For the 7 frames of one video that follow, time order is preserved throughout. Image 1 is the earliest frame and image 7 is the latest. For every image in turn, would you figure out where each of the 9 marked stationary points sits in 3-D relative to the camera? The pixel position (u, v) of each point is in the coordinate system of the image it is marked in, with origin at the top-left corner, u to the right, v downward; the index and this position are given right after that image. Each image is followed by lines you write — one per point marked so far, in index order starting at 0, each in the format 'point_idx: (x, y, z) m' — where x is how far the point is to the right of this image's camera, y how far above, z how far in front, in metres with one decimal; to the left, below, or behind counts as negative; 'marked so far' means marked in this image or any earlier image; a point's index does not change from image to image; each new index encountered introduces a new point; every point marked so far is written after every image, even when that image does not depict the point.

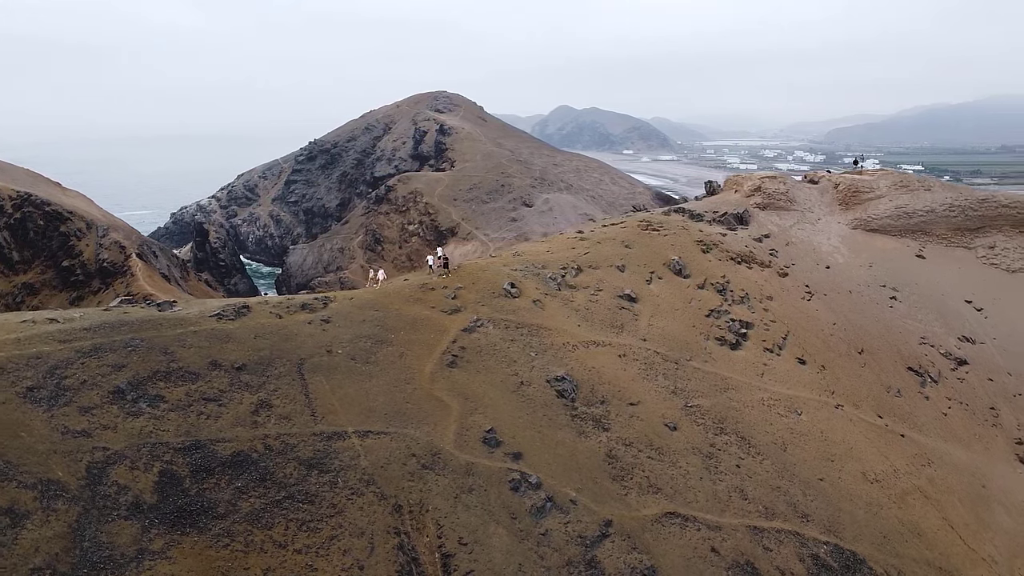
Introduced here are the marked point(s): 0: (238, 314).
0: (-6.8, -0.6, +16.0) m
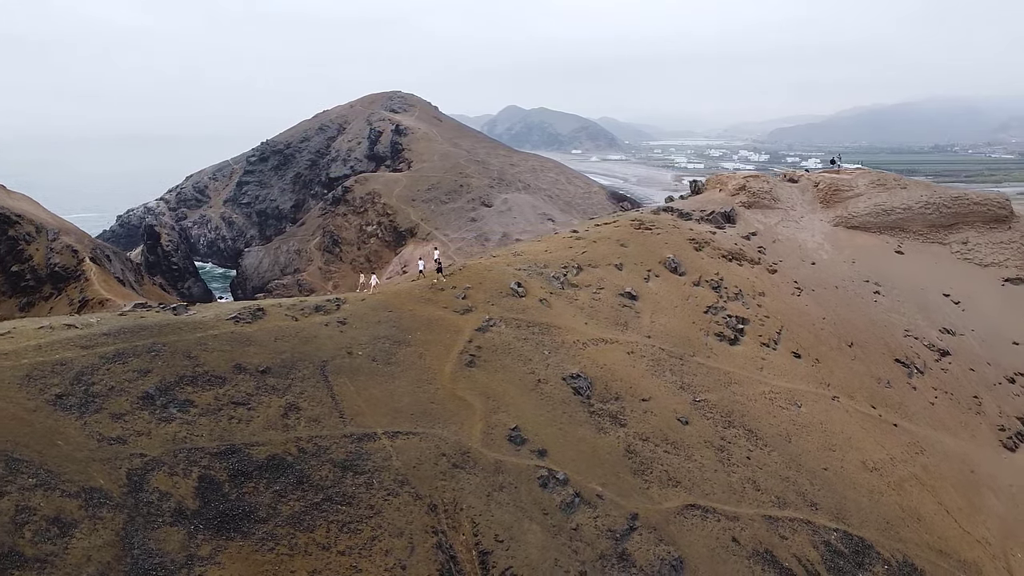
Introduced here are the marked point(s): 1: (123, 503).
0: (-6.3, -0.7, +15.8) m
1: (-6.0, -3.4, +10.1) m
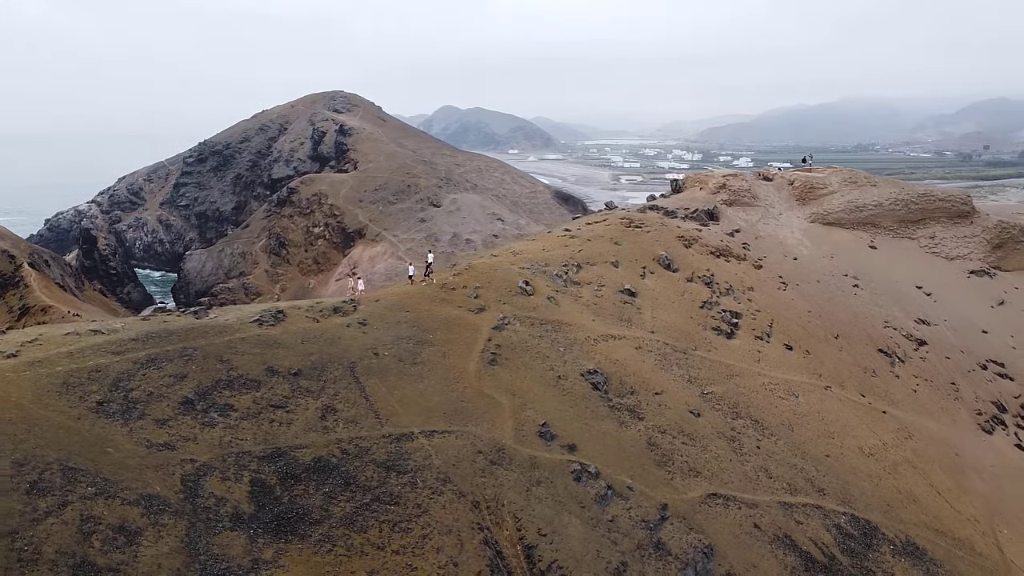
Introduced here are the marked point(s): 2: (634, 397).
0: (-5.7, -0.7, +15.6) m
1: (-5.0, -3.4, +9.9) m
2: (+3.5, -3.1, +18.4) m
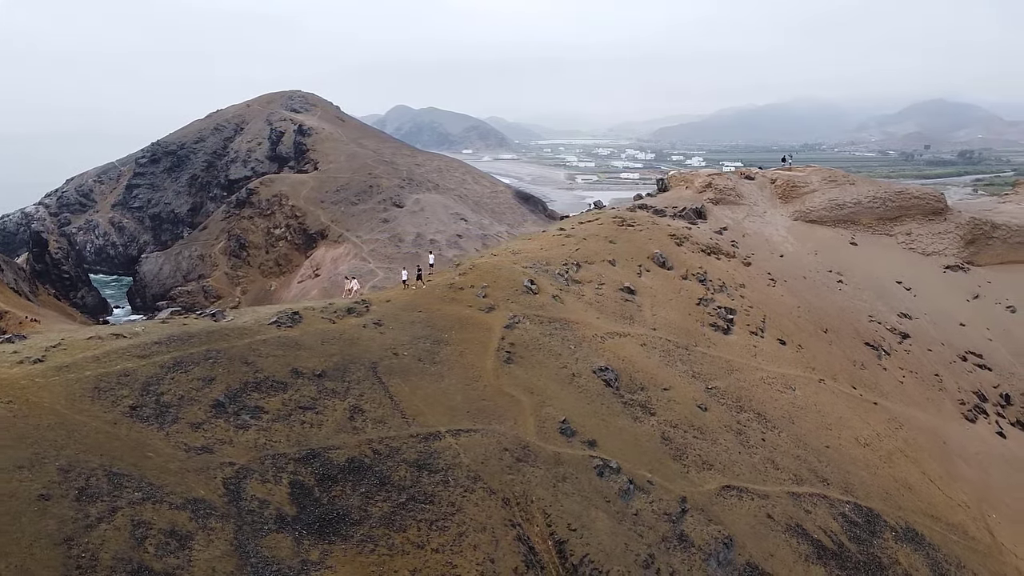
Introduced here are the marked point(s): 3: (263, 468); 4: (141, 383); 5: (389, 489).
0: (-5.2, -0.8, +15.5) m
1: (-4.3, -3.4, +9.8) m
2: (+3.8, -3.0, +18.7) m
3: (-4.2, -3.1, +10.9) m
4: (-6.6, -1.7, +11.5) m
5: (-2.3, -3.7, +11.9) m
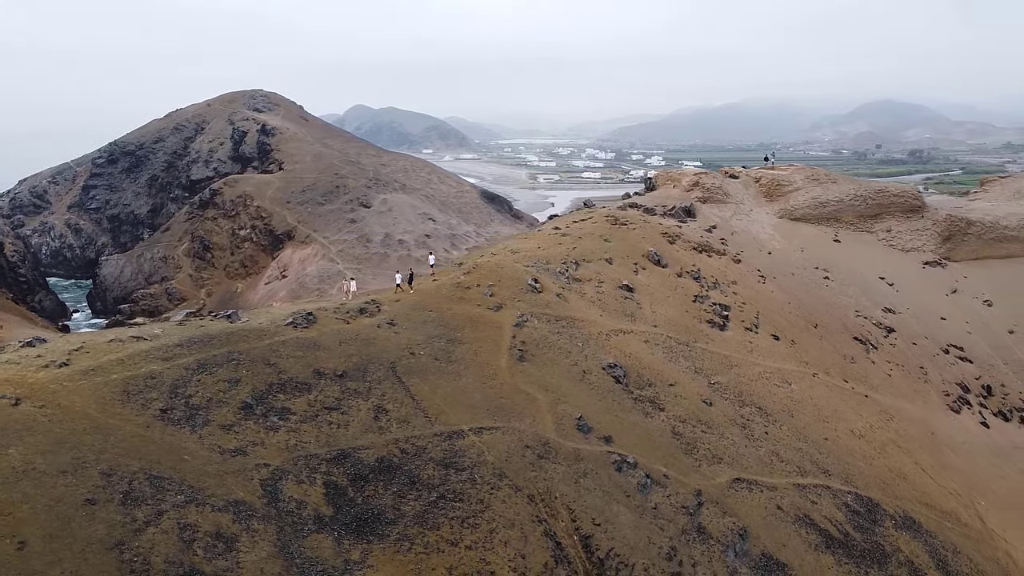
0: (-4.8, -0.8, +15.4) m
1: (-3.7, -3.4, +9.8) m
2: (+4.1, -2.9, +18.9) m
3: (-3.6, -3.1, +10.9) m
4: (-6.1, -1.7, +11.4) m
5: (-1.7, -3.7, +11.9) m
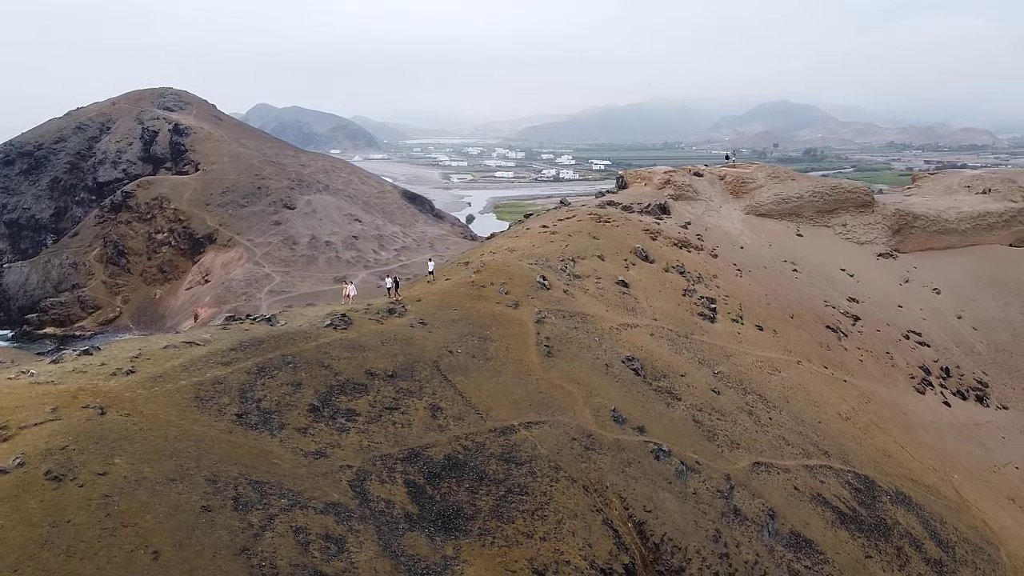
0: (-3.9, -0.8, +15.2) m
1: (-2.2, -3.4, +9.8) m
2: (+4.7, -2.8, +19.6) m
3: (-2.3, -3.1, +10.9) m
4: (-4.8, -1.8, +11.1) m
5: (-0.5, -3.6, +12.1) m
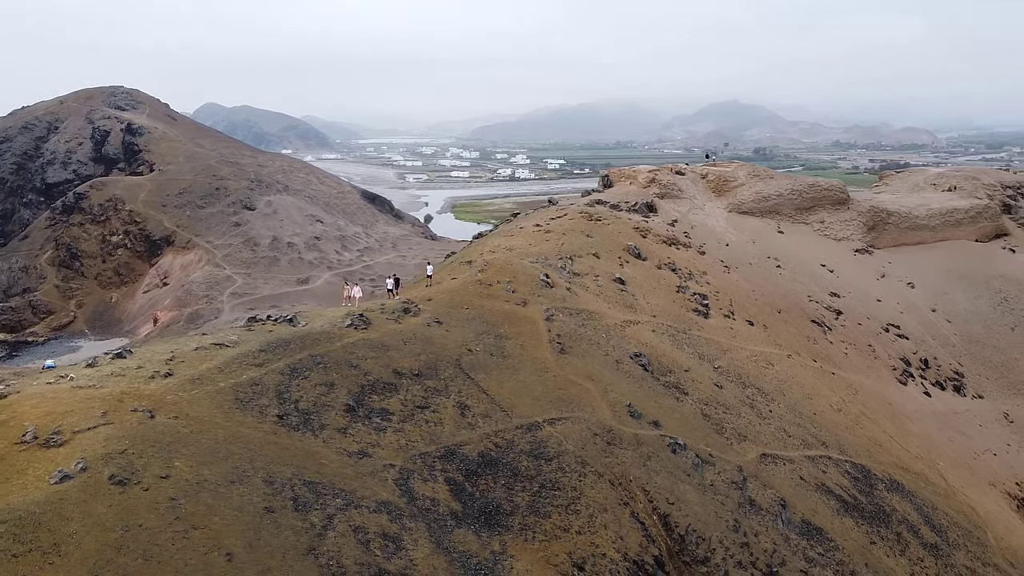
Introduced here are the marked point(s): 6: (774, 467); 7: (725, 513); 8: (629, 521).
0: (-3.5, -0.8, +15.2) m
1: (-1.5, -3.4, +9.8) m
2: (+5.0, -2.7, +19.9) m
3: (-1.6, -3.0, +10.9) m
4: (-4.1, -1.8, +11.1) m
5: (+0.2, -3.6, +12.2) m
6: (+7.2, -5.0, +17.7) m
7: (+4.8, -5.1, +14.5) m
8: (+2.3, -4.6, +12.7) m
